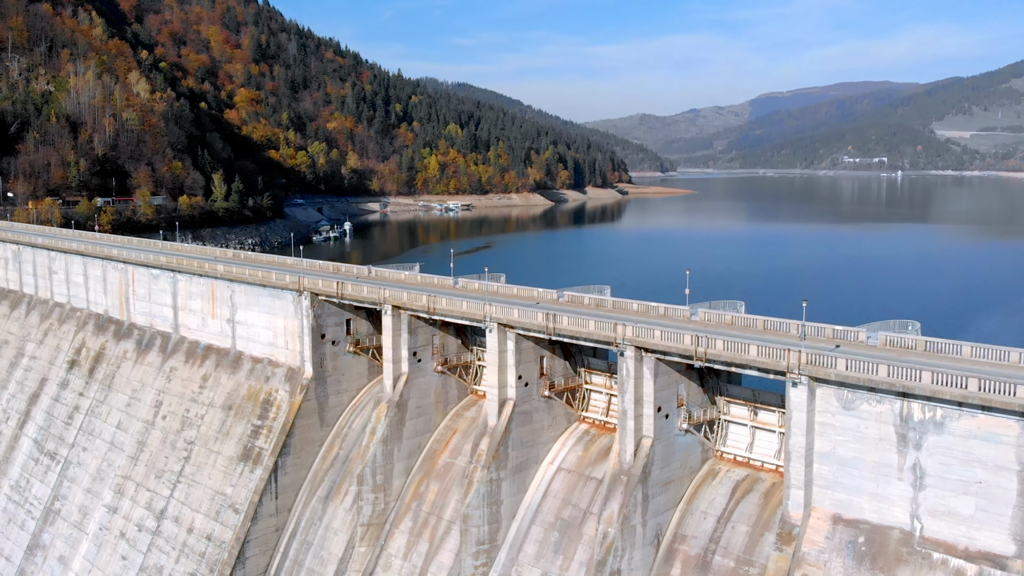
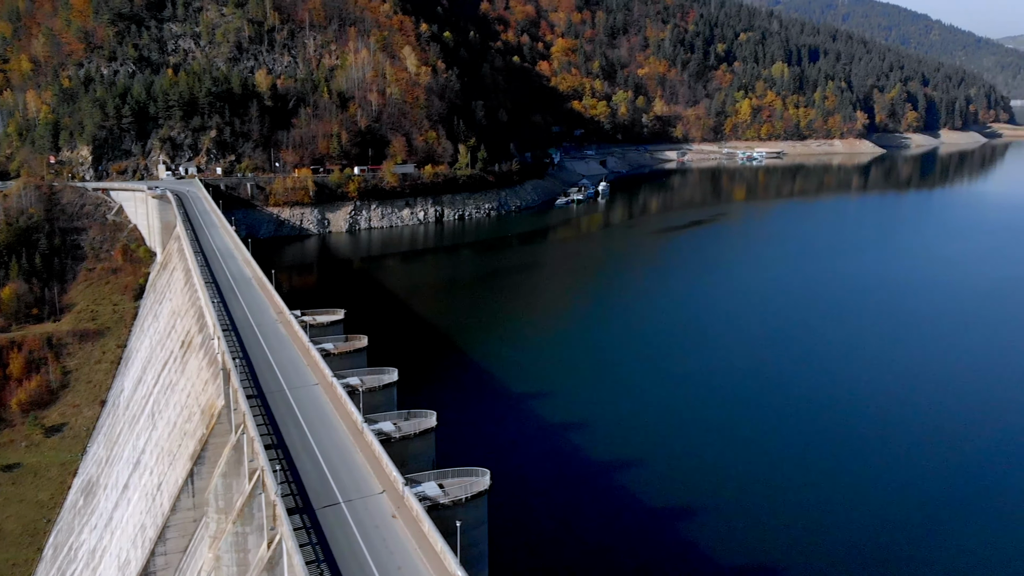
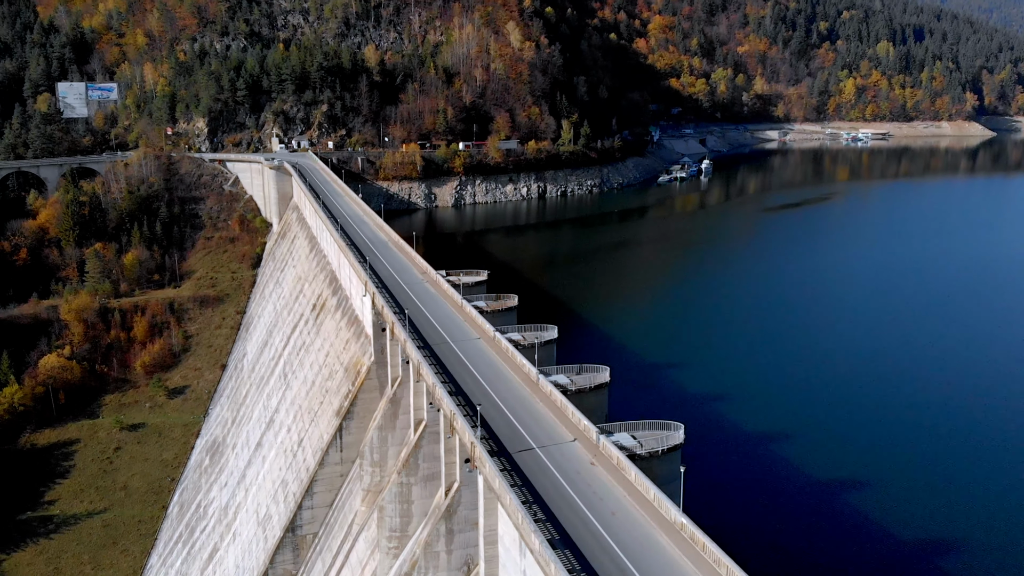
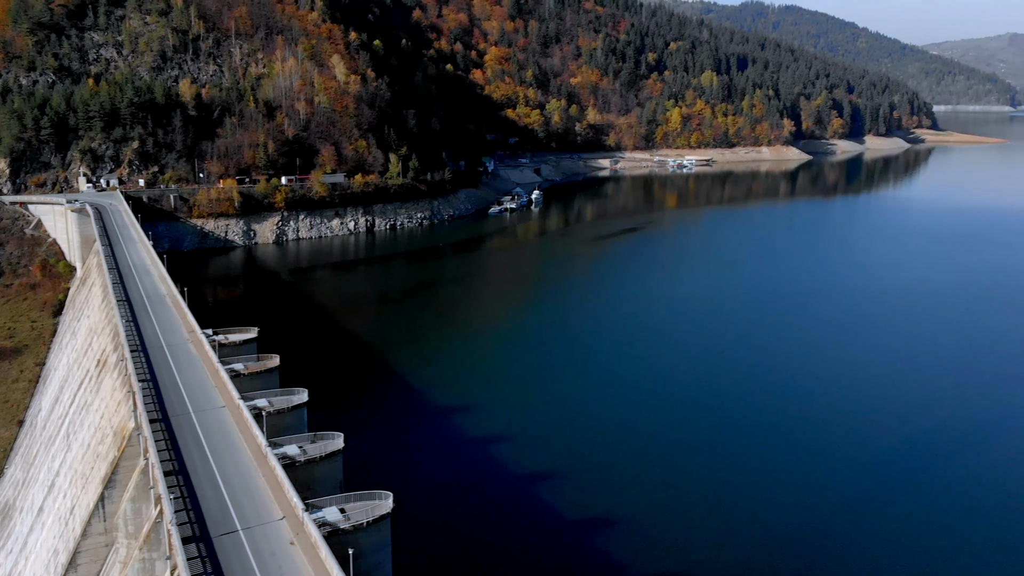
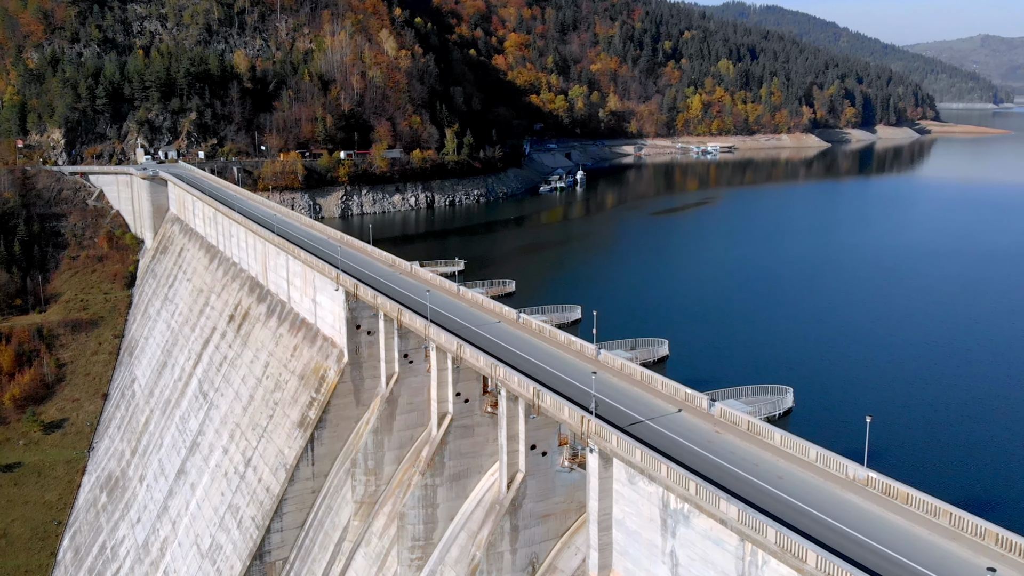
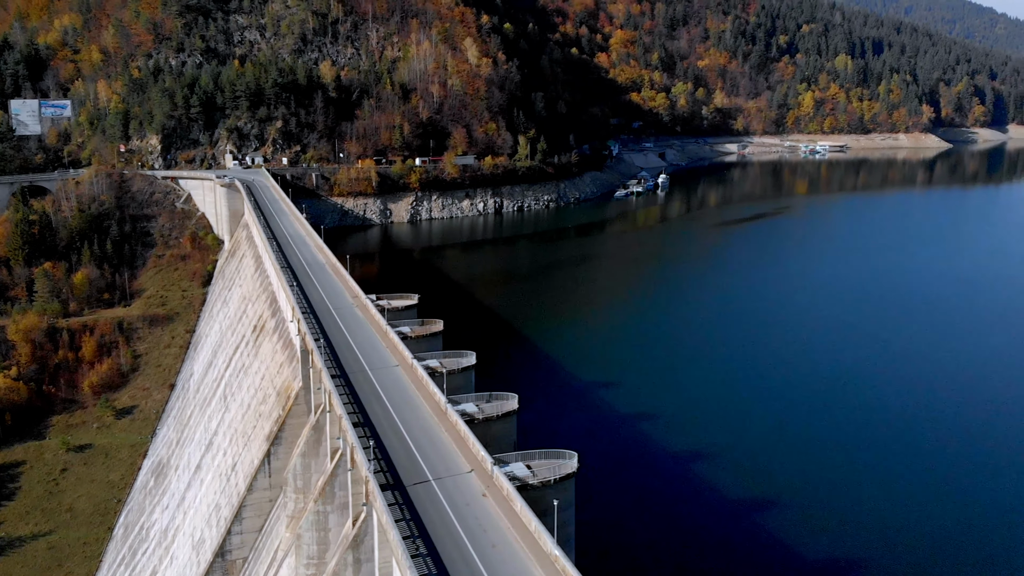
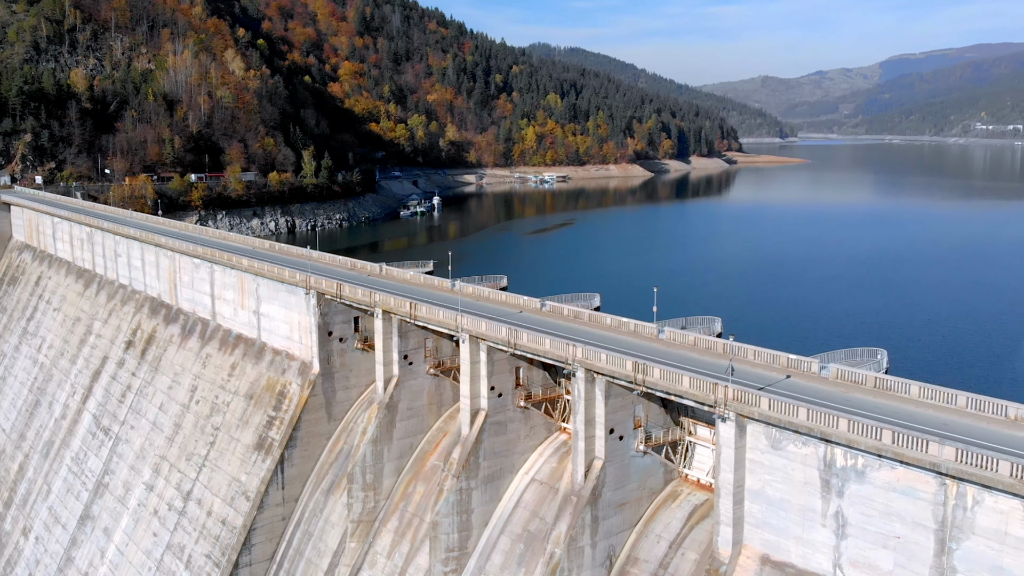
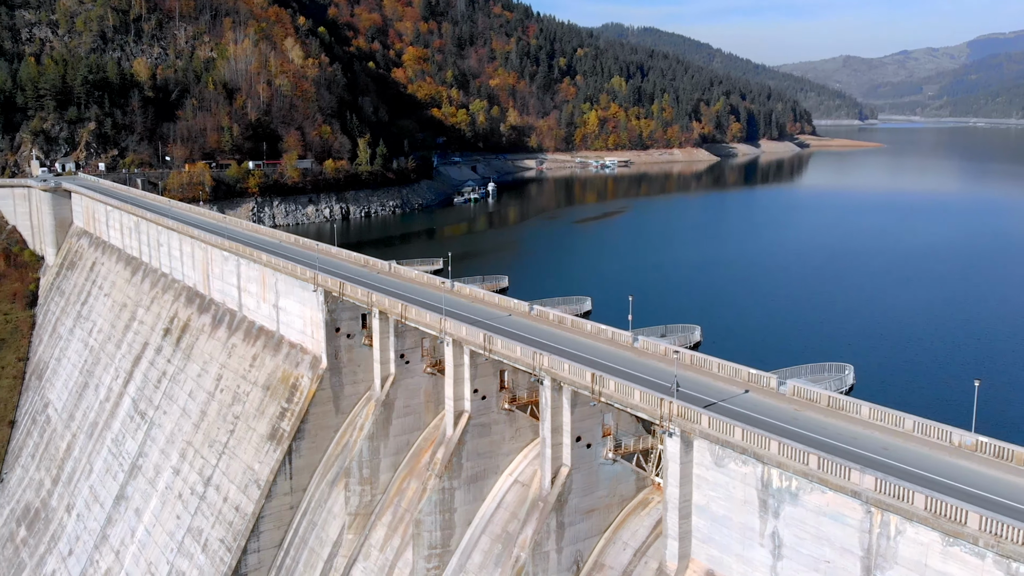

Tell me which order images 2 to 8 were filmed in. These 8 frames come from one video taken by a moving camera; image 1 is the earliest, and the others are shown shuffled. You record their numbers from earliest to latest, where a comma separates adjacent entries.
7, 8, 5, 3, 6, 2, 4
